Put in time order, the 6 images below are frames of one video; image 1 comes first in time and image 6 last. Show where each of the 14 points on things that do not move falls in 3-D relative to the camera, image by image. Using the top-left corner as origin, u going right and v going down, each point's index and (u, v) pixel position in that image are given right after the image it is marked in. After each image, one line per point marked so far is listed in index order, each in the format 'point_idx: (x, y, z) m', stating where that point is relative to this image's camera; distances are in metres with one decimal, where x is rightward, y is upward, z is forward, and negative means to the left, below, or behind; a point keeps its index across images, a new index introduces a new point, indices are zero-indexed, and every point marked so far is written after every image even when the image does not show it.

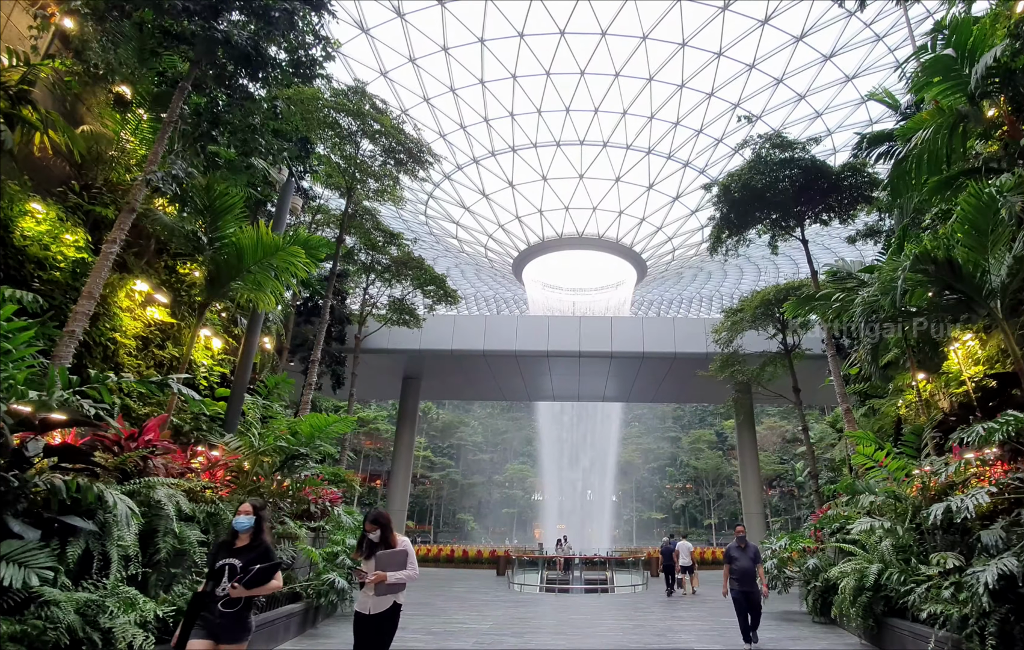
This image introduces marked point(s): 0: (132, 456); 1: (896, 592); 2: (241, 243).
0: (-3.2, -1.1, +4.4) m
1: (+4.0, -2.8, +5.6) m
2: (-2.8, +0.9, +5.5) m
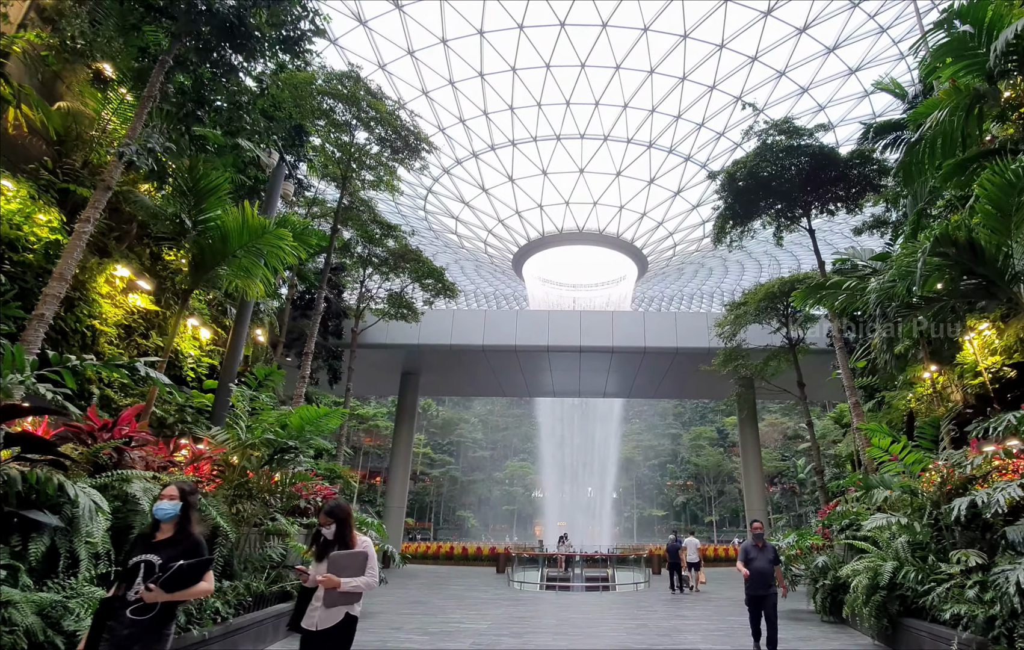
0: (-3.2, -1.0, +4.2) m
1: (+4.0, -2.7, +5.3) m
2: (-2.9, +1.0, +5.3) m
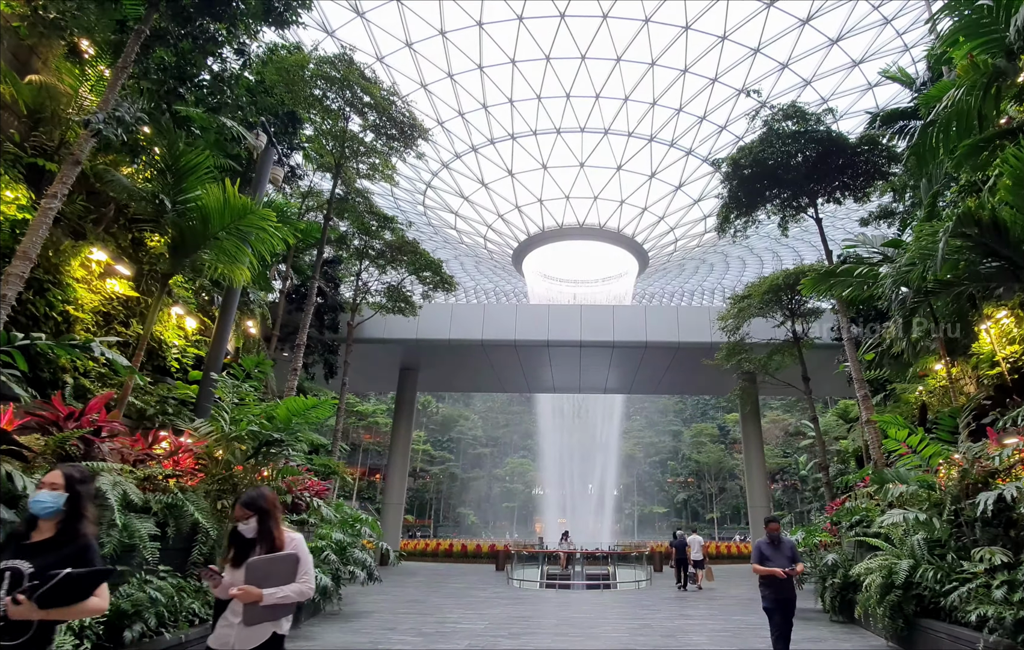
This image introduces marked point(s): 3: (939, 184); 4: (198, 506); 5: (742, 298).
0: (-3.2, -0.8, +3.9) m
1: (+4.0, -2.5, +5.1) m
2: (-2.9, +1.1, +5.0) m
3: (+5.7, +1.9, +7.1) m
4: (-2.7, -1.6, +4.6) m
5: (+6.3, +0.7, +14.6) m
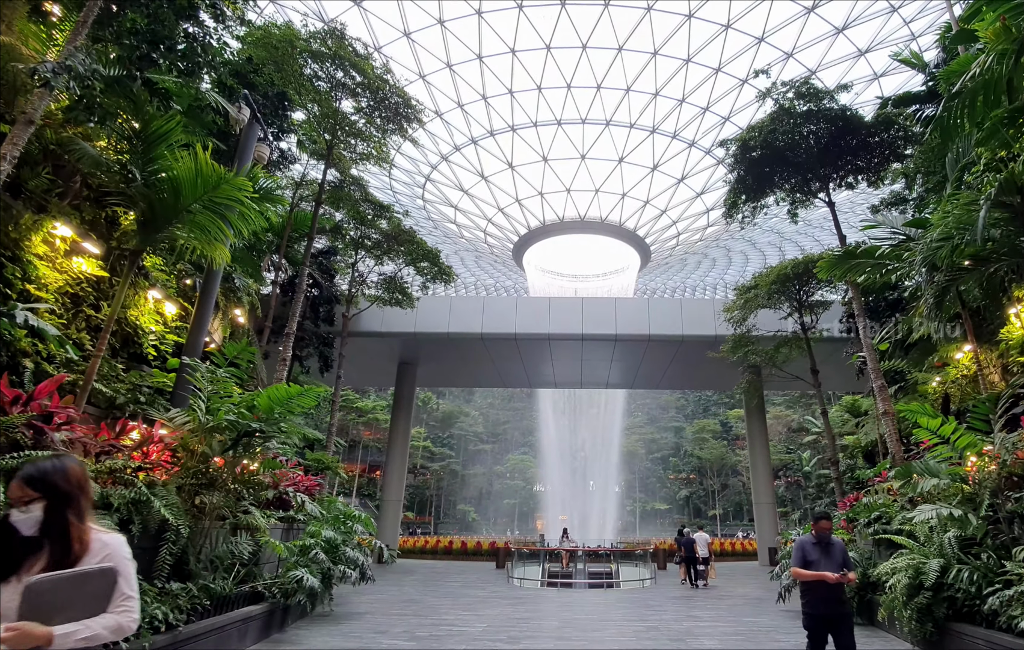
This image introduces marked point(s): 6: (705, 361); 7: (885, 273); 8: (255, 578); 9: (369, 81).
0: (-3.2, -0.7, +3.5) m
1: (+4.0, -2.4, +4.7) m
2: (-2.9, +1.3, +4.6) m
3: (+5.7, +2.0, +6.7) m
4: (-2.8, -1.4, +4.2) m
5: (+6.3, +1.0, +14.2) m
6: (+7.2, -1.4, +20.0) m
7: (+5.2, +0.7, +7.5) m
8: (-2.8, -2.7, +5.8) m
9: (-2.7, +4.6, +9.9) m
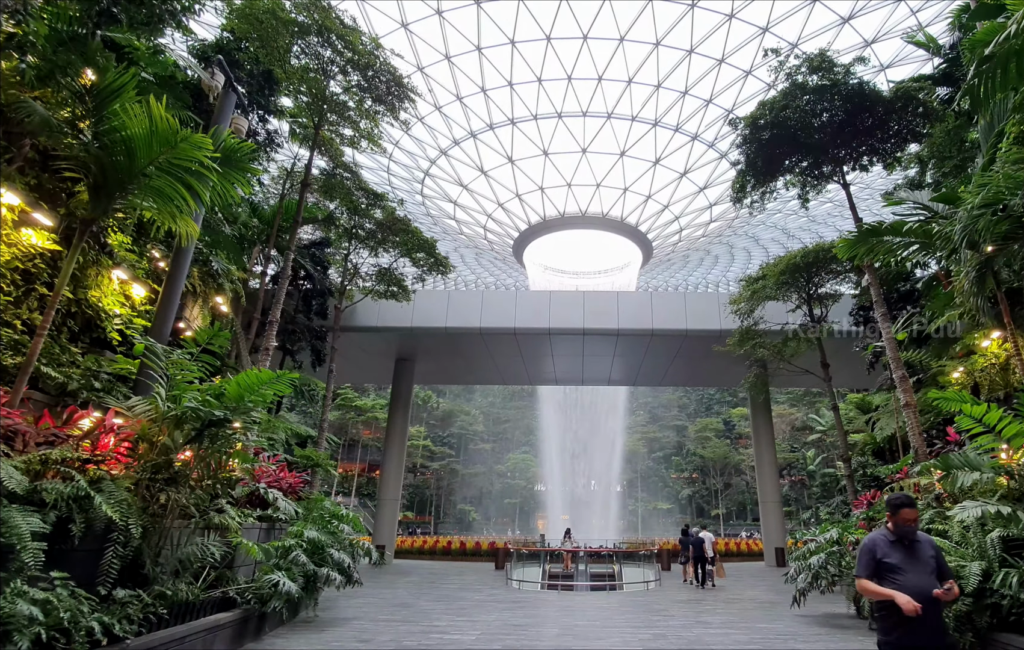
0: (-3.3, -0.5, +3.0) m
1: (+3.9, -2.2, +4.2) m
2: (-3.0, +1.5, +4.1) m
3: (+5.6, +2.2, +6.2) m
4: (-2.8, -1.2, +3.8) m
5: (+6.3, +1.2, +13.7) m
6: (+7.2, -1.2, +19.5) m
7: (+5.2, +0.9, +7.0) m
8: (-2.8, -2.6, +5.3) m
9: (-2.7, +4.7, +9.4) m
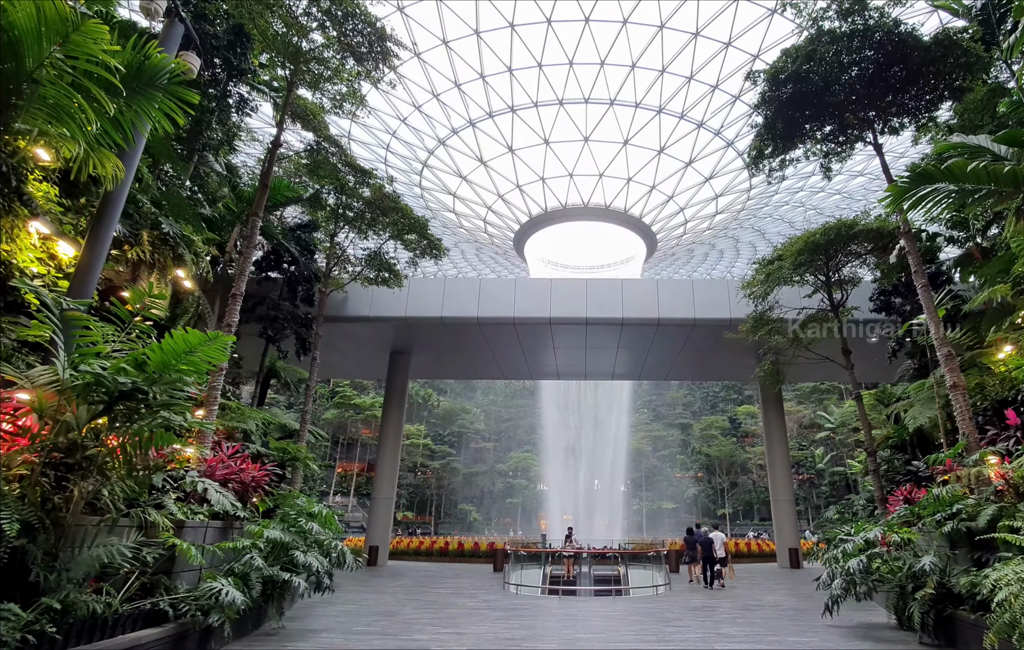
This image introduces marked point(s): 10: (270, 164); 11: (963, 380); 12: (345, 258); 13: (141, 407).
0: (-3.4, -0.1, +2.2) m
1: (+3.8, -1.8, +3.3) m
2: (-3.1, +1.8, +3.3) m
3: (+5.5, +2.6, +5.3) m
4: (-2.9, -0.9, +2.9) m
5: (+6.2, +1.5, +12.8) m
6: (+7.2, -0.8, +18.6) m
7: (+5.1, +1.3, +6.1) m
8: (-2.9, -2.2, +4.4) m
9: (-2.8, +5.1, +8.6) m
10: (-4.7, +3.1, +10.4) m
11: (+5.8, -0.7, +6.8) m
12: (-4.2, +1.7, +13.6) m
13: (-2.7, -0.6, +3.9) m
